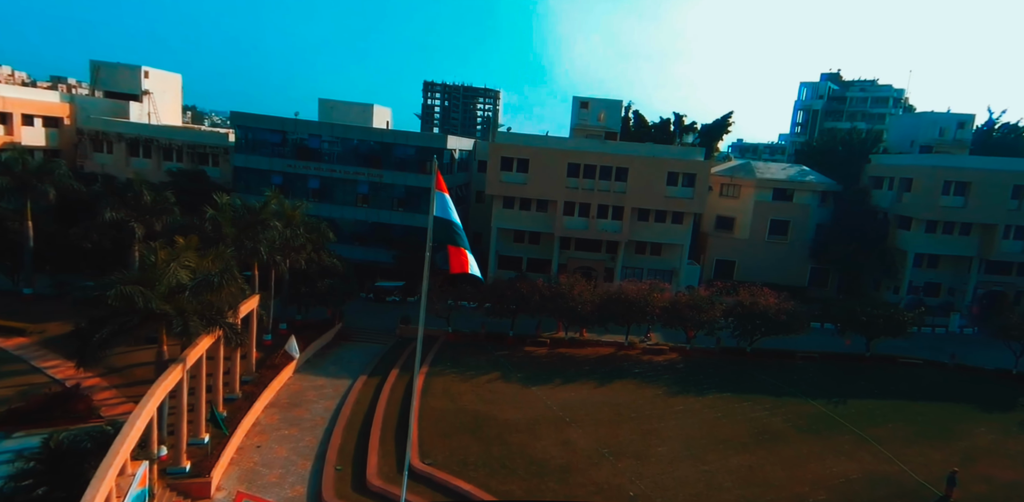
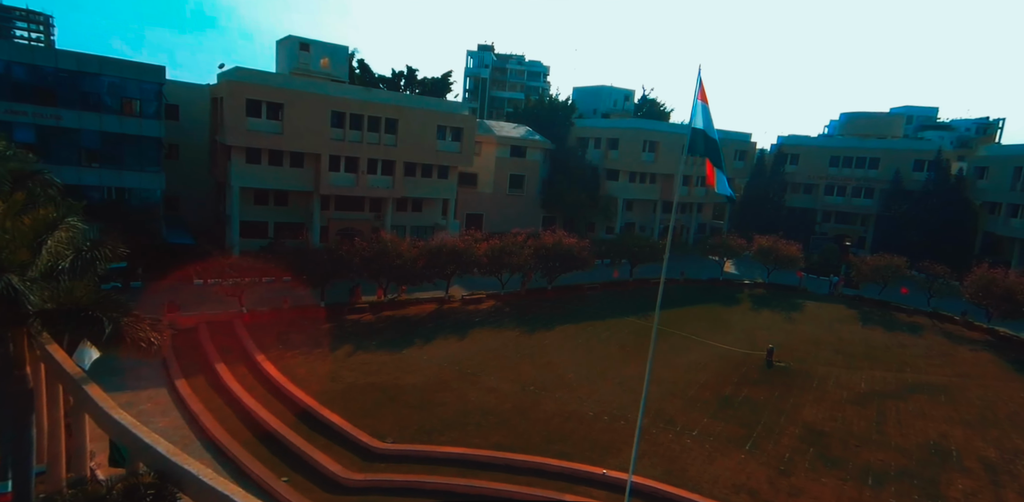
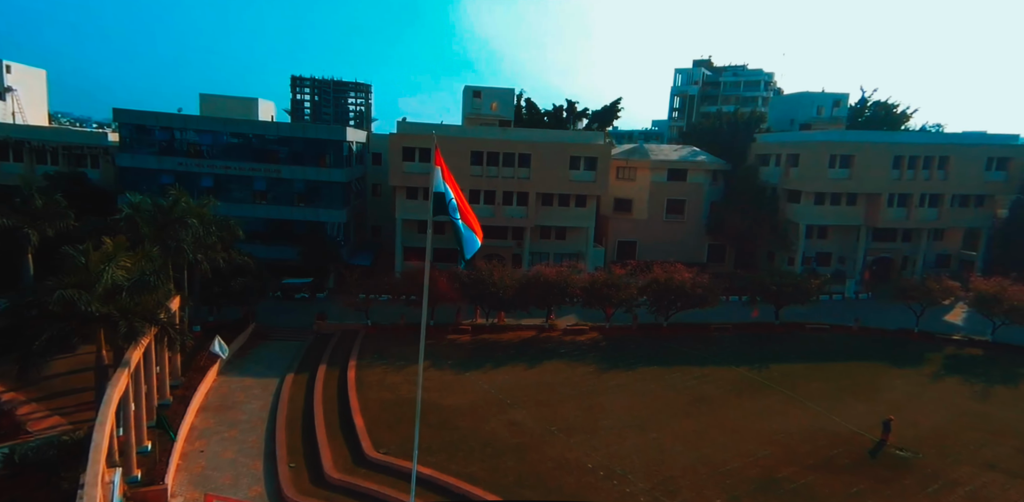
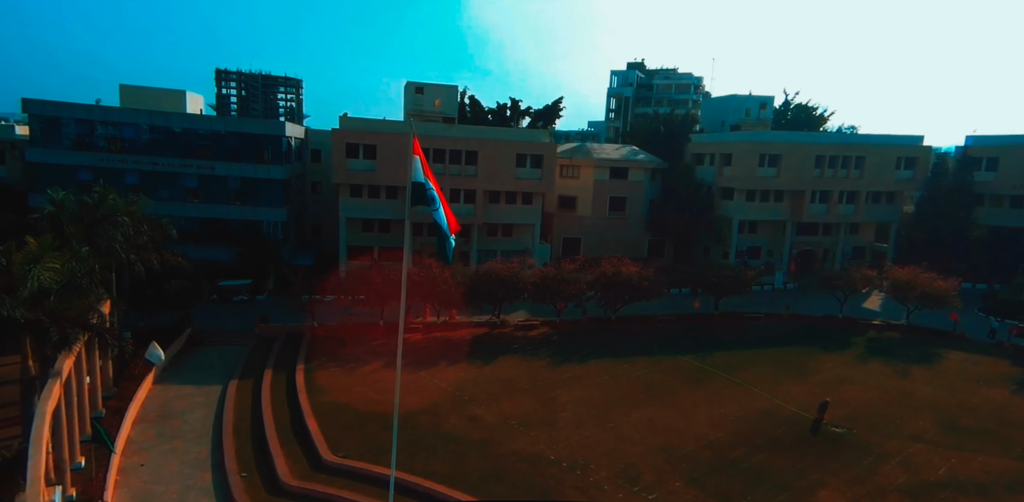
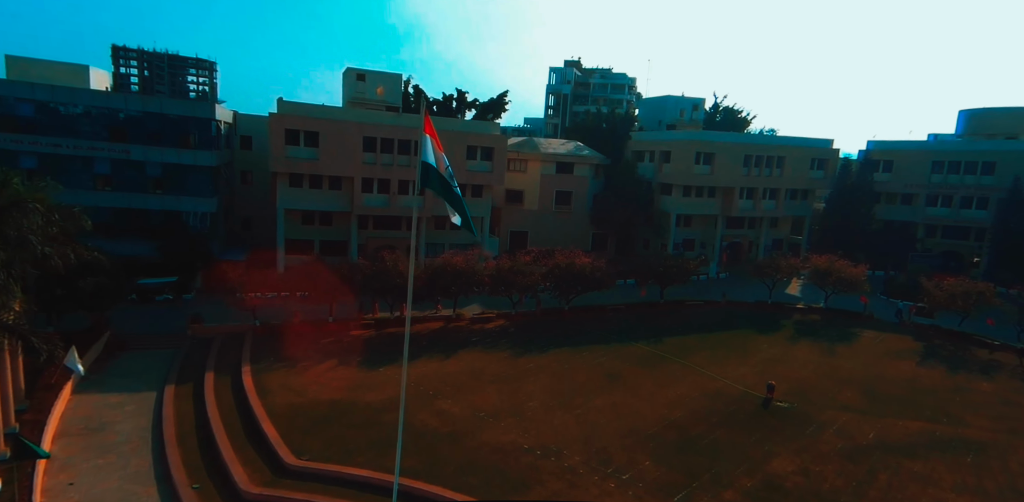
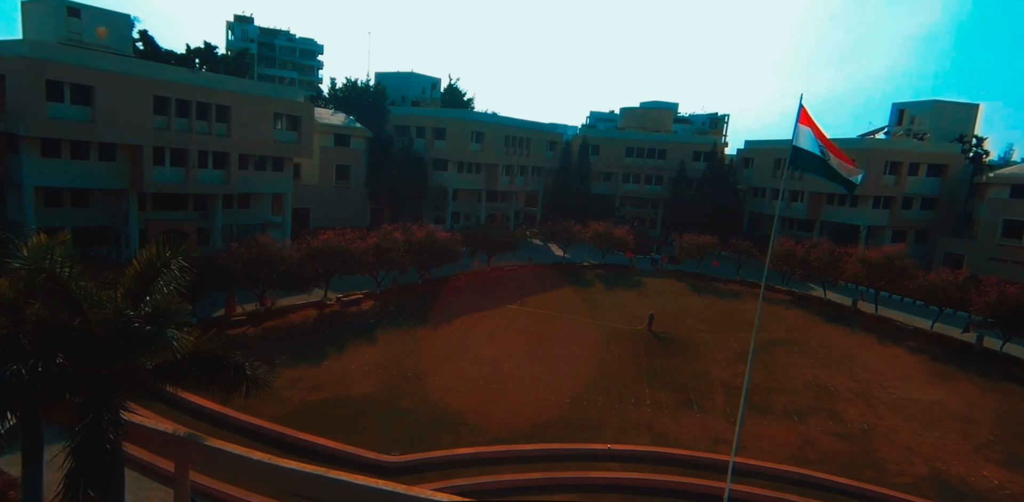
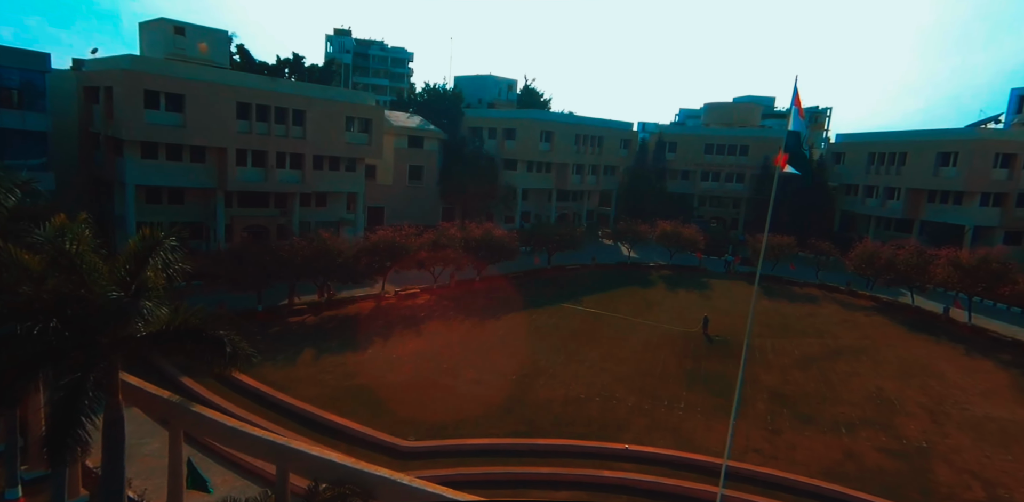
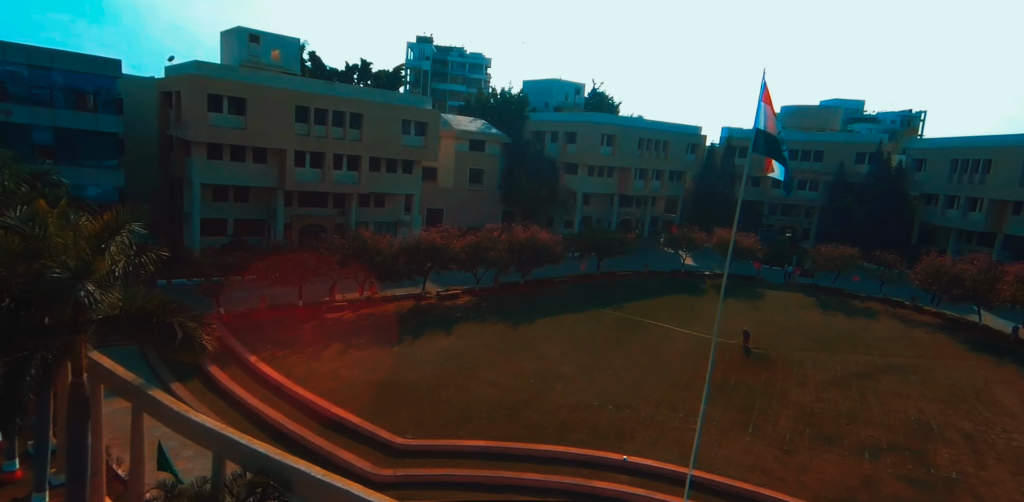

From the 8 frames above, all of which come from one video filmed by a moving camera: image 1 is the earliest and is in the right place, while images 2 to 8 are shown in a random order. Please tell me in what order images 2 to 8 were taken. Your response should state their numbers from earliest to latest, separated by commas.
3, 4, 5, 2, 8, 7, 6
